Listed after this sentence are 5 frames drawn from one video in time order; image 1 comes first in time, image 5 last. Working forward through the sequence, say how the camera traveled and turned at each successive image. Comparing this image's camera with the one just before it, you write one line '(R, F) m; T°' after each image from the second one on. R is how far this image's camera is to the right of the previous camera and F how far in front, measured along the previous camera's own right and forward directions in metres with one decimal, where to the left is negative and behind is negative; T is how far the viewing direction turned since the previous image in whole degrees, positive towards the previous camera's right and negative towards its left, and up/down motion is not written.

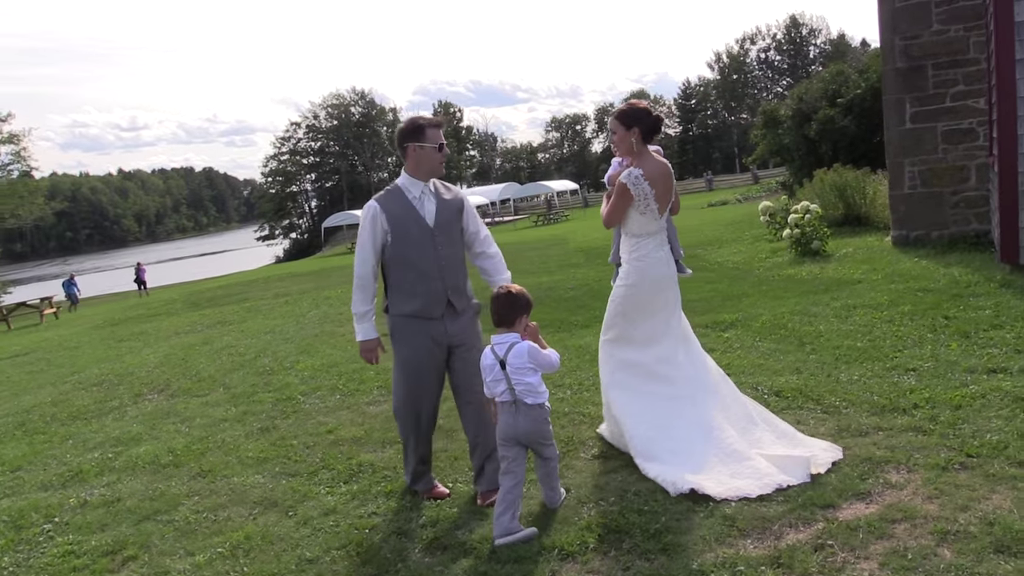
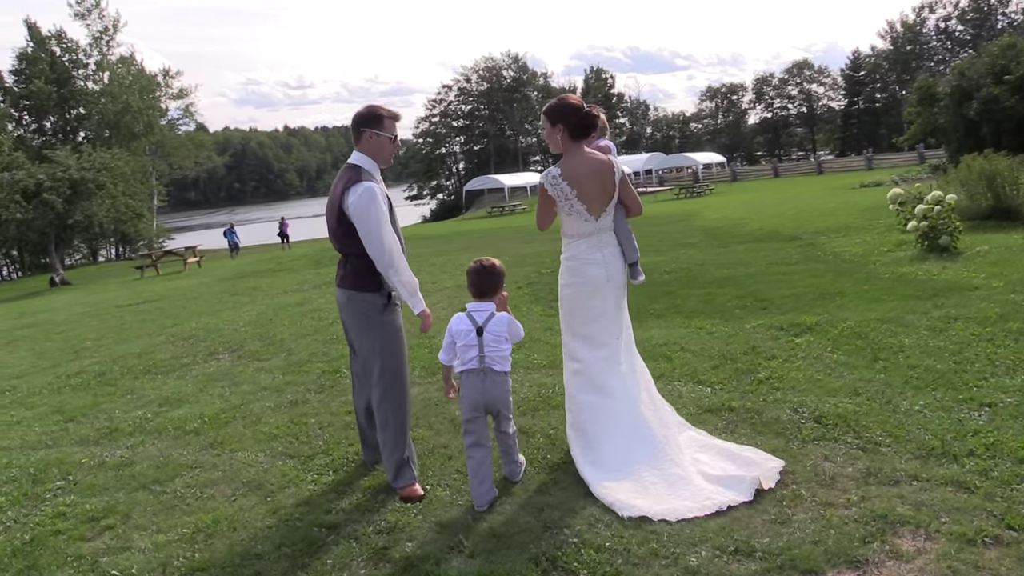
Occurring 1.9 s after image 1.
(+0.7, +0.5) m; -10°
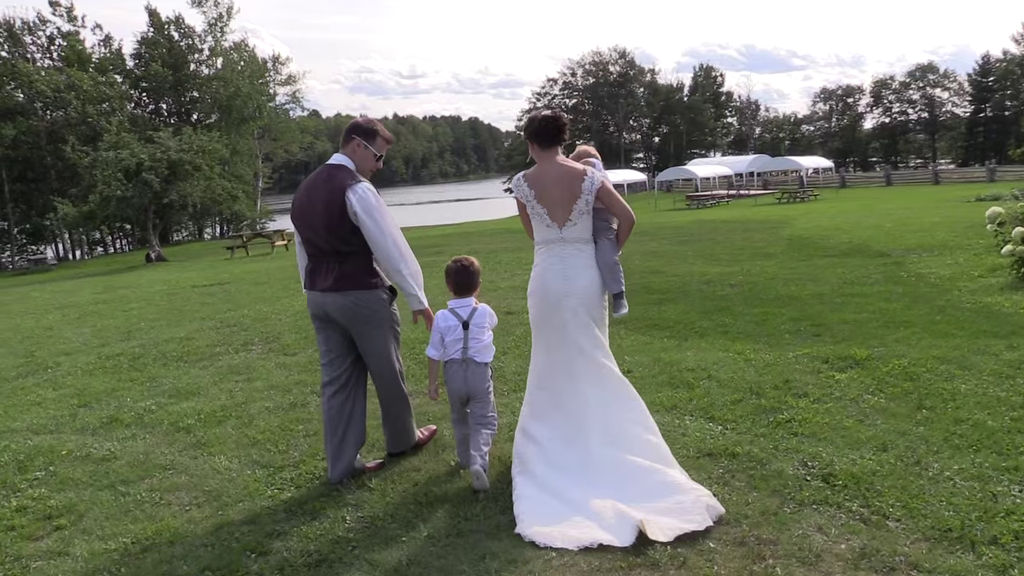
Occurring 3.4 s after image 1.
(+0.6, +0.5) m; -7°
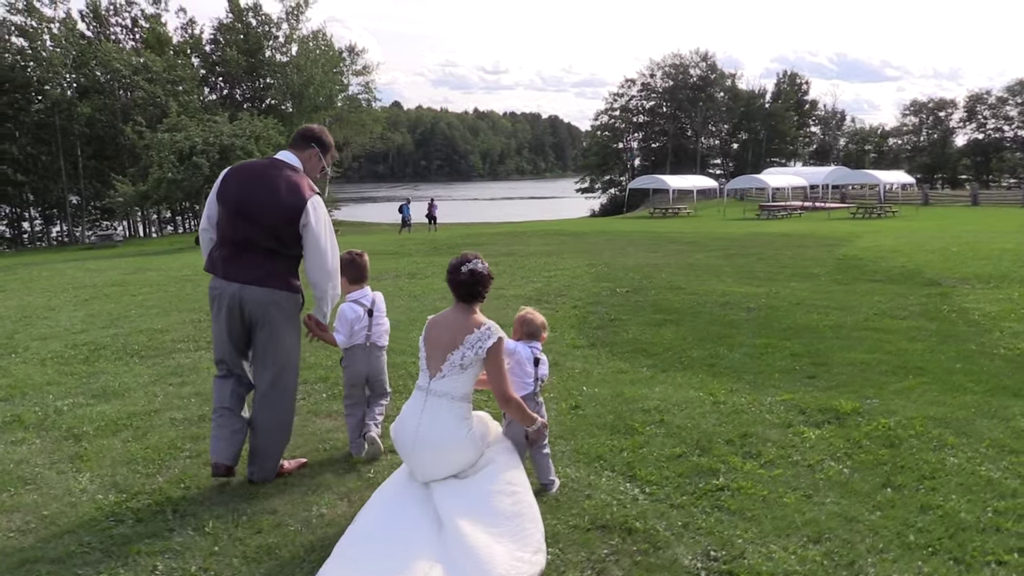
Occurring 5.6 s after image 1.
(+0.9, +0.7) m; -5°
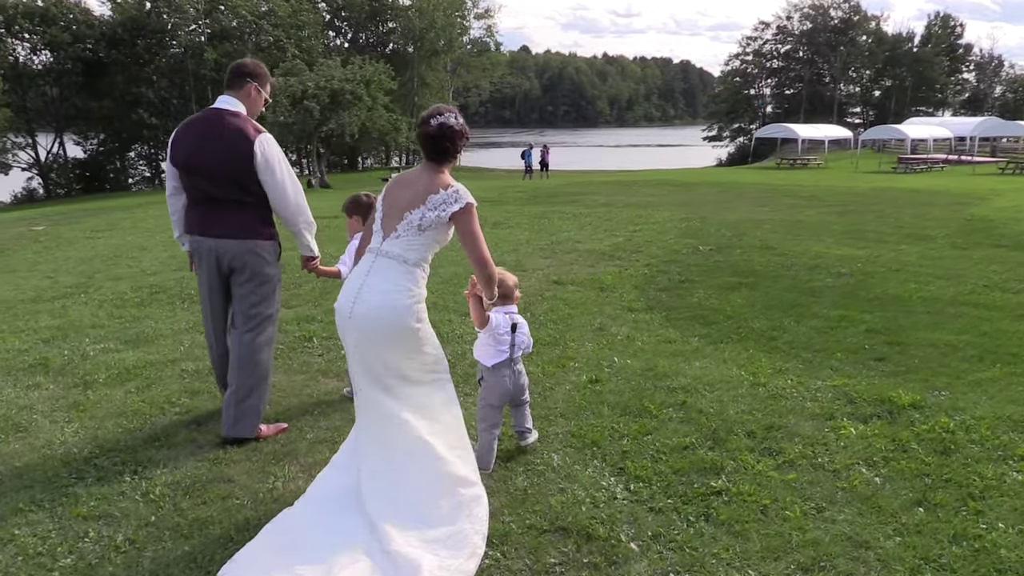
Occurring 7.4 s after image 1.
(+0.6, +0.5) m; -8°
